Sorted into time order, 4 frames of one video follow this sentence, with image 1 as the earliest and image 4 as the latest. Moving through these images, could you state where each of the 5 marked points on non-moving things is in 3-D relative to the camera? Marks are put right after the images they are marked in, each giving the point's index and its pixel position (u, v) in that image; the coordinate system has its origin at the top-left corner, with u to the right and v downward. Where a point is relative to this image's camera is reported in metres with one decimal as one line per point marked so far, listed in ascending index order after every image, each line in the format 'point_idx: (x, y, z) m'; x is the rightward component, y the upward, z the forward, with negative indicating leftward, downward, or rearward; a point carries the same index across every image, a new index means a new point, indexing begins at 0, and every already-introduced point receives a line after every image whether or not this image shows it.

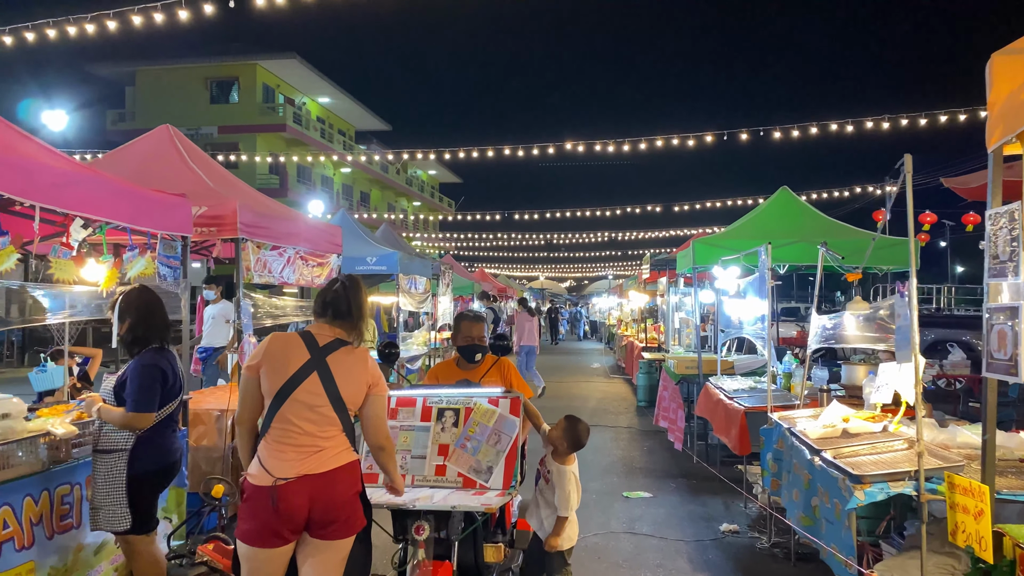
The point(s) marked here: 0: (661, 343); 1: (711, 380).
0: (+2.1, -0.8, +12.5) m
1: (+1.4, -0.7, +6.5) m
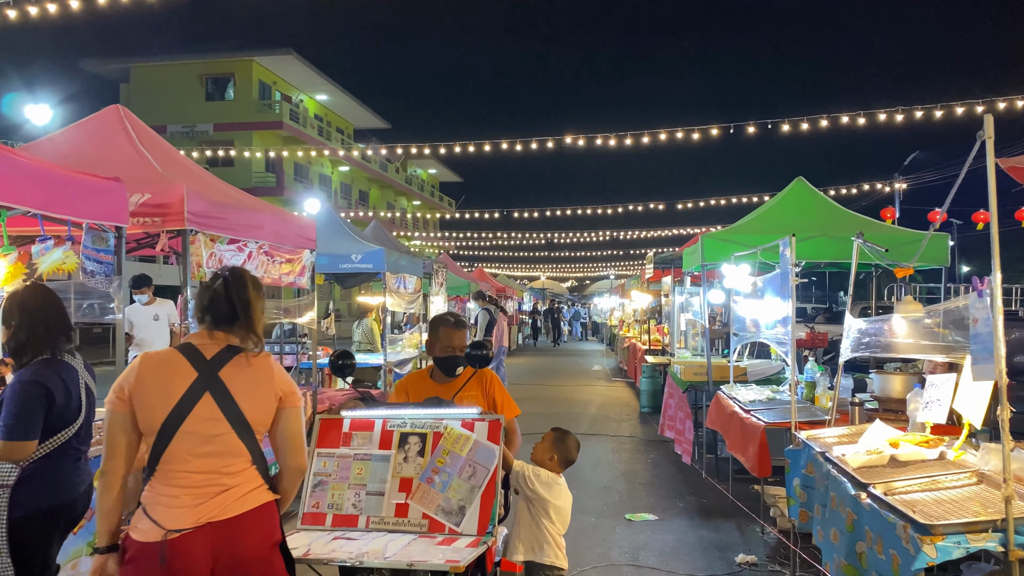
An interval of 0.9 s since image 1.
0: (+2.0, -0.8, +11.9) m
1: (+1.4, -0.7, +5.9) m
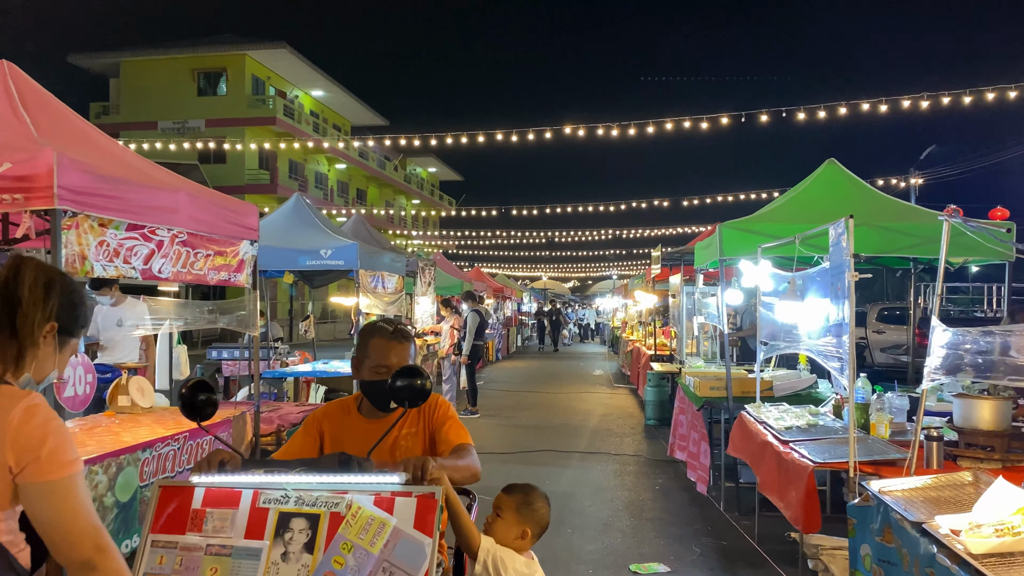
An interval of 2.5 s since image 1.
0: (+1.9, -0.8, +10.9) m
1: (+1.3, -0.7, +4.9) m
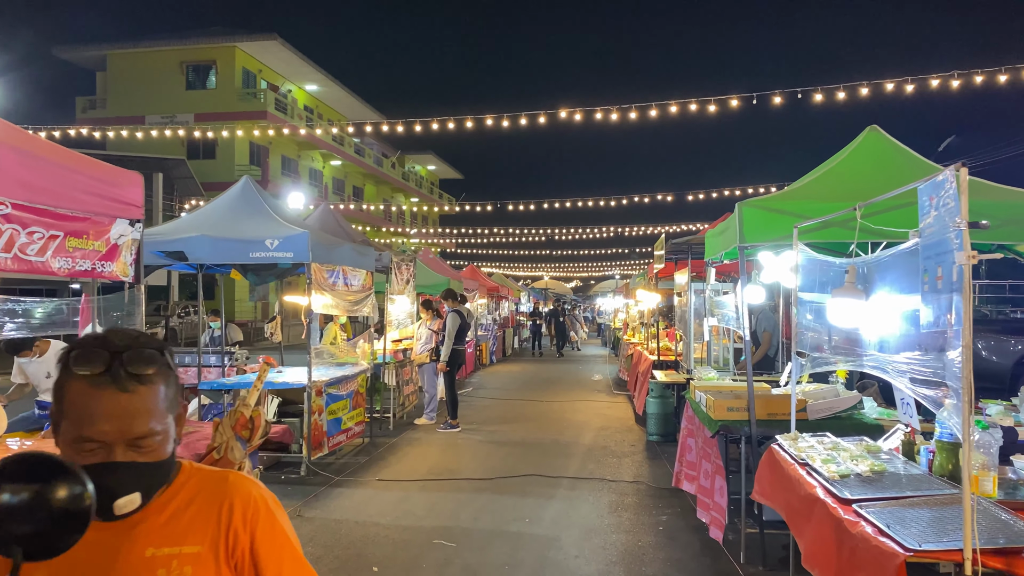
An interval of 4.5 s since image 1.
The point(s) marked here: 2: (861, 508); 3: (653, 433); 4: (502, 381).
0: (+1.8, -0.7, +9.7) m
1: (+1.1, -0.6, +3.8) m
2: (+1.0, -0.6, +2.6) m
3: (+1.3, -1.3, +8.1) m
4: (-0.2, -1.6, +15.0) m
